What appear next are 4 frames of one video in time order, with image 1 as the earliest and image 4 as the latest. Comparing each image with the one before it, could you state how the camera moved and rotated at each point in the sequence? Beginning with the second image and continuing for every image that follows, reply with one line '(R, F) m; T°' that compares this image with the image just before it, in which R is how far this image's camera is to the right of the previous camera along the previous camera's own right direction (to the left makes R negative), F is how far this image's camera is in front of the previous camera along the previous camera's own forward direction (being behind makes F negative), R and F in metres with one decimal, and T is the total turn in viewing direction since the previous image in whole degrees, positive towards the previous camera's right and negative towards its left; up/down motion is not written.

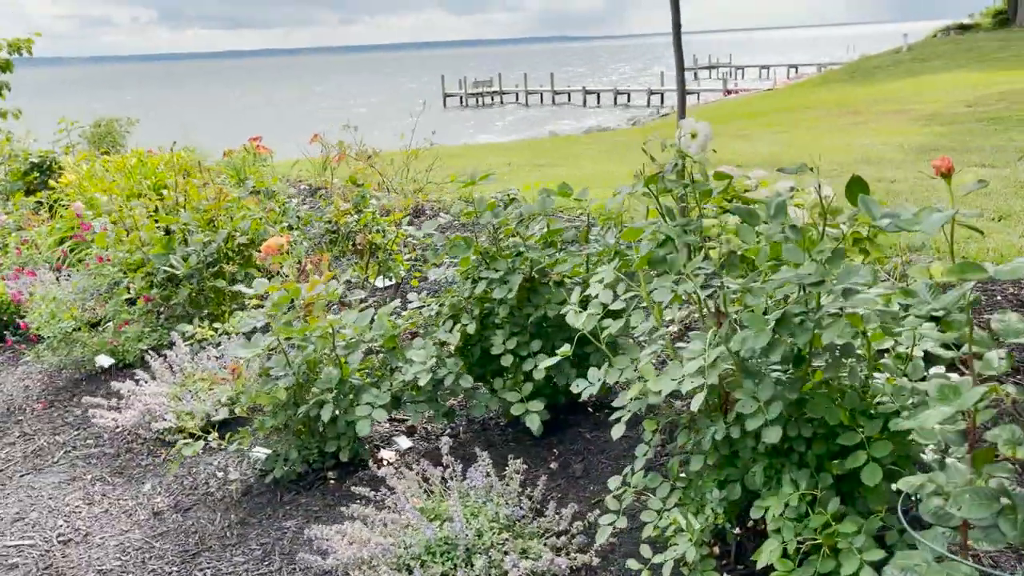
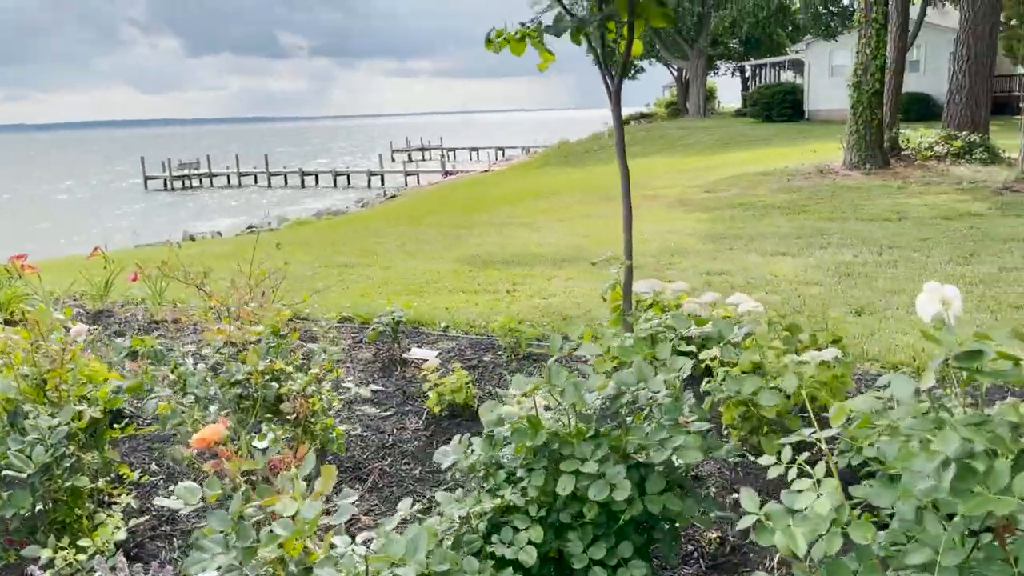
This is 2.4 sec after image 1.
(-0.7, +0.6) m; +19°
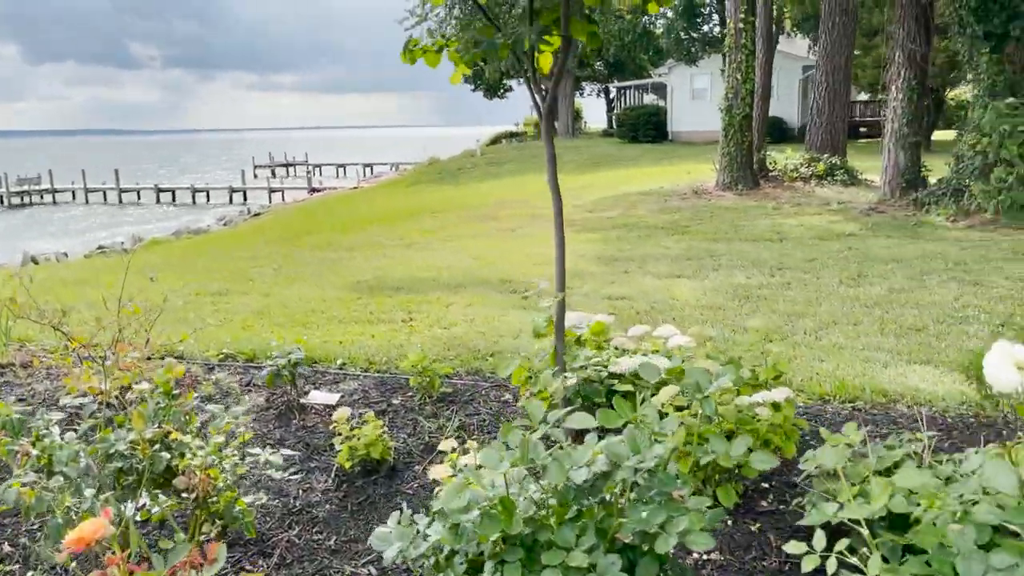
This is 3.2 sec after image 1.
(-0.2, +0.3) m; +9°
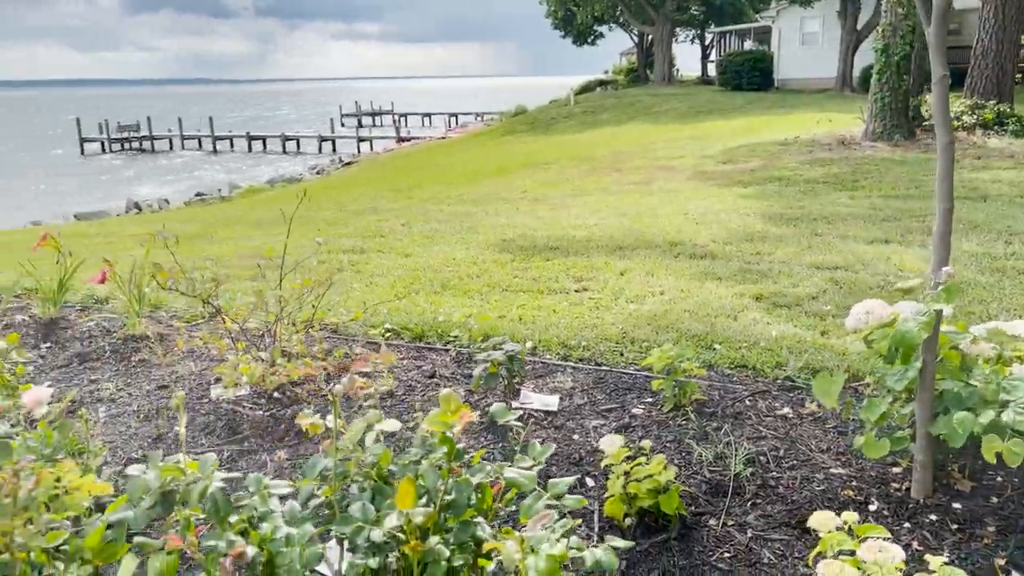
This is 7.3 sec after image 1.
(-0.6, +0.8) m; -5°
